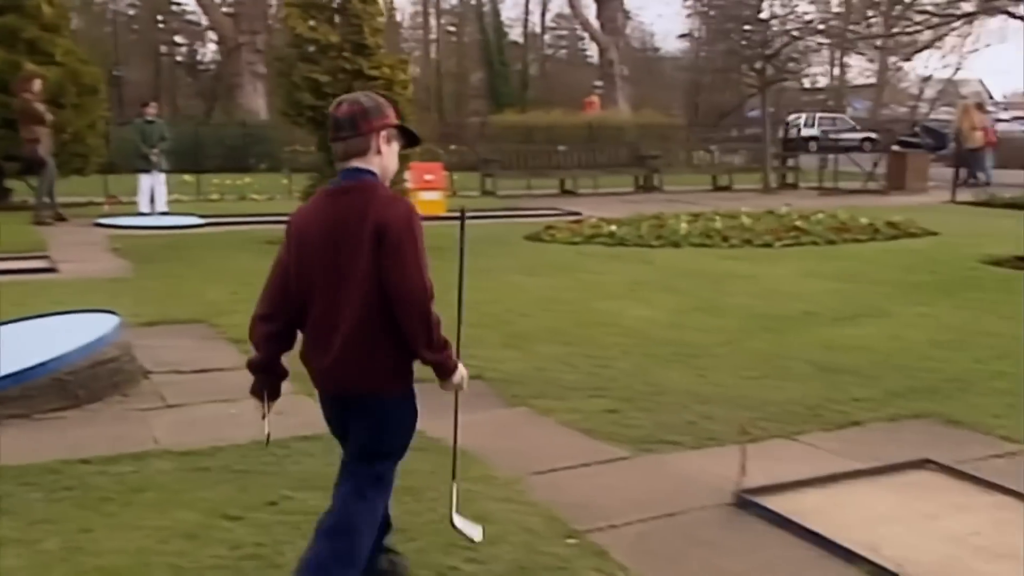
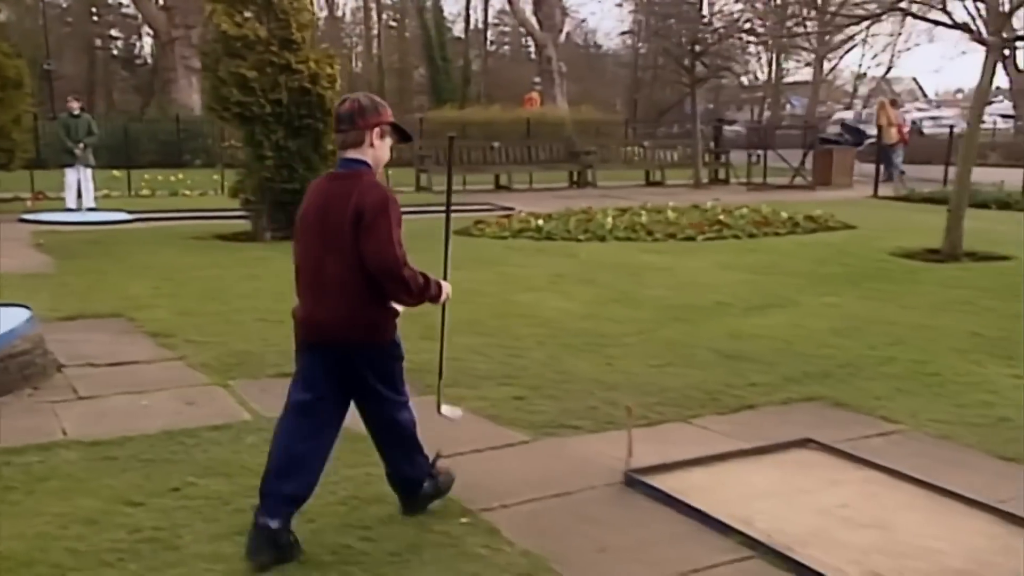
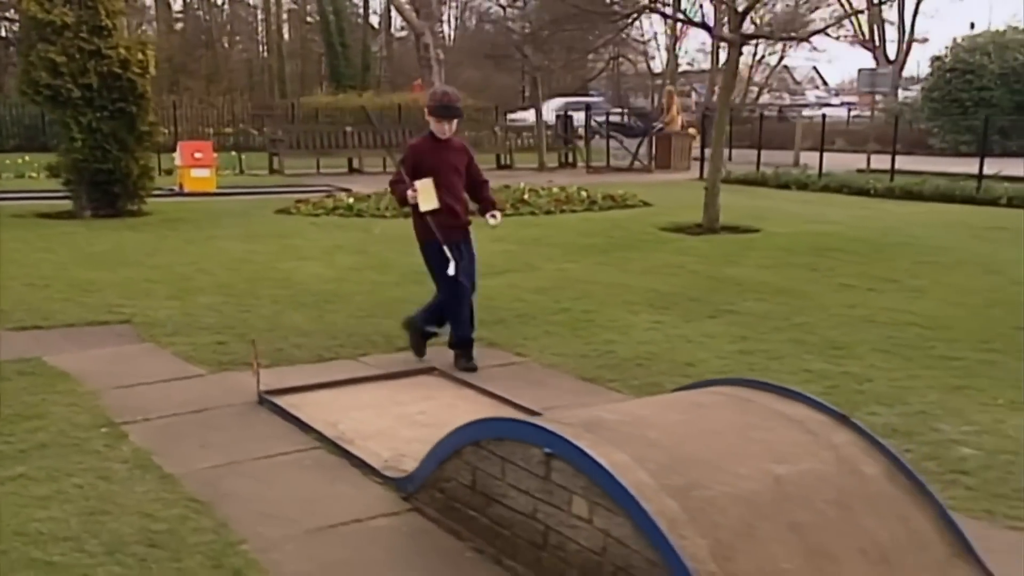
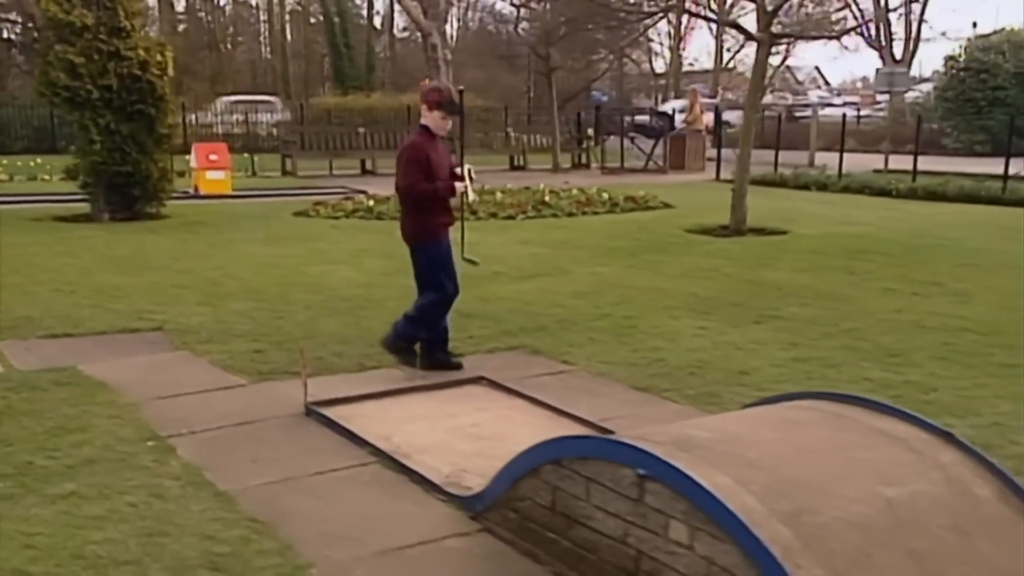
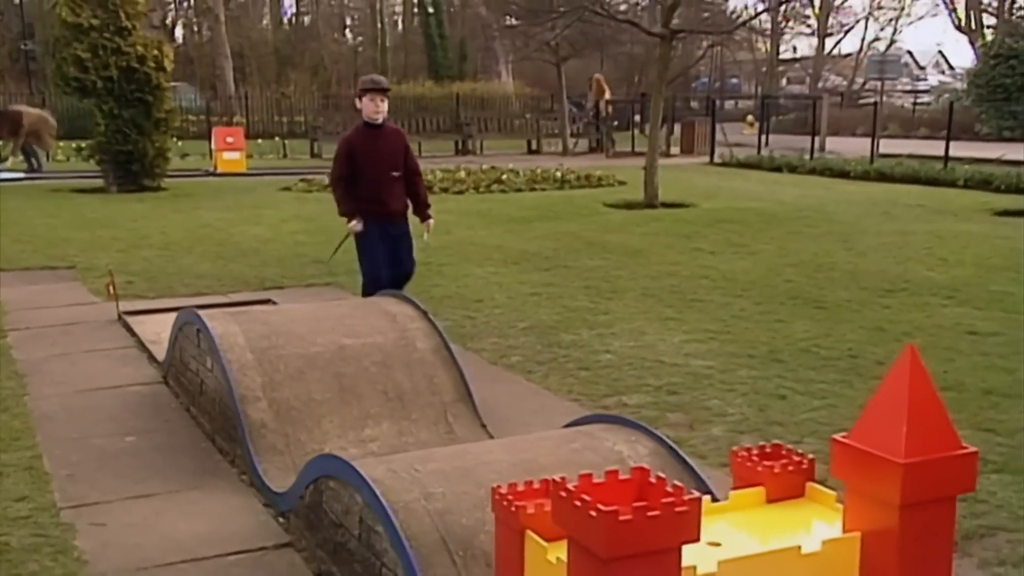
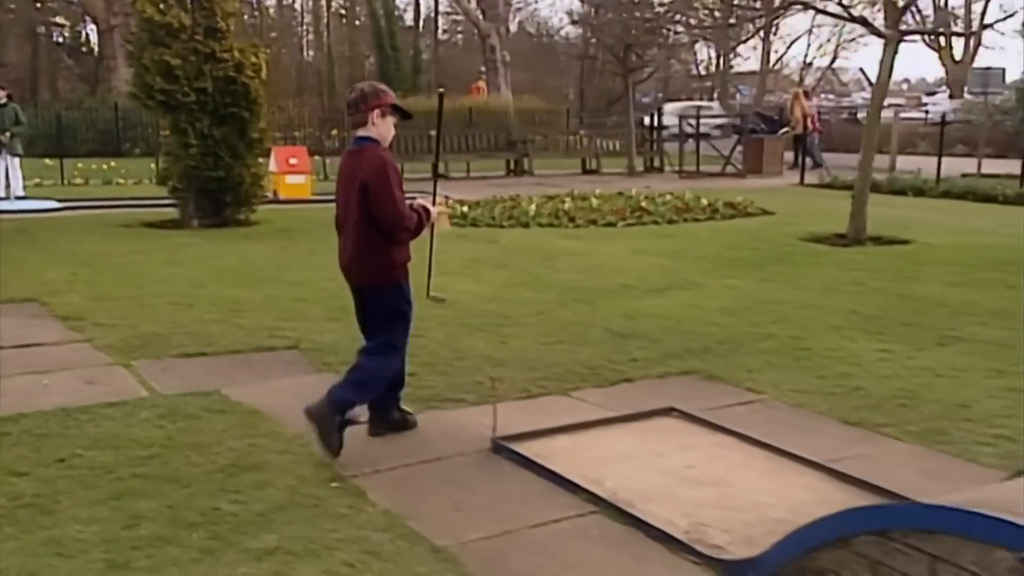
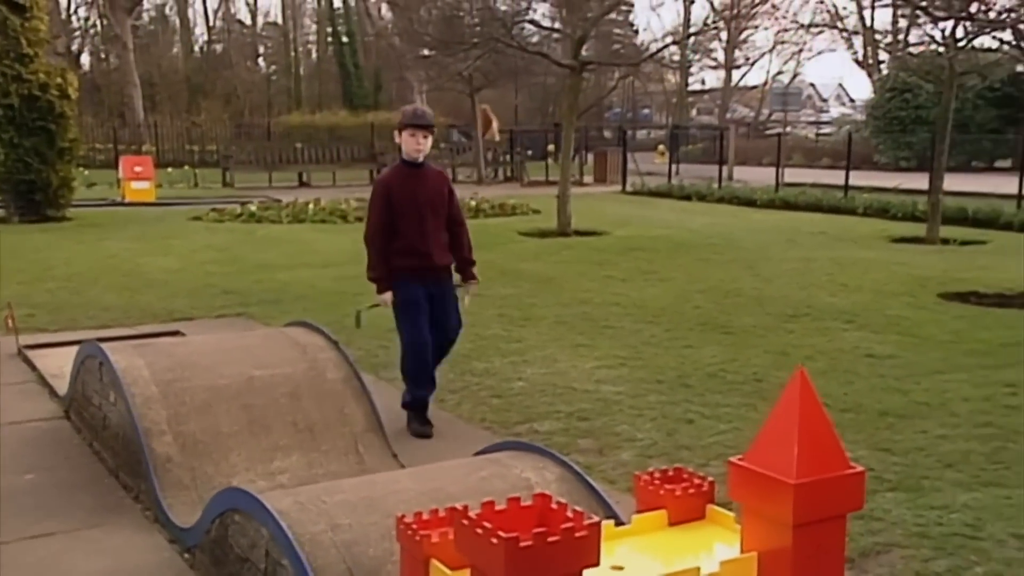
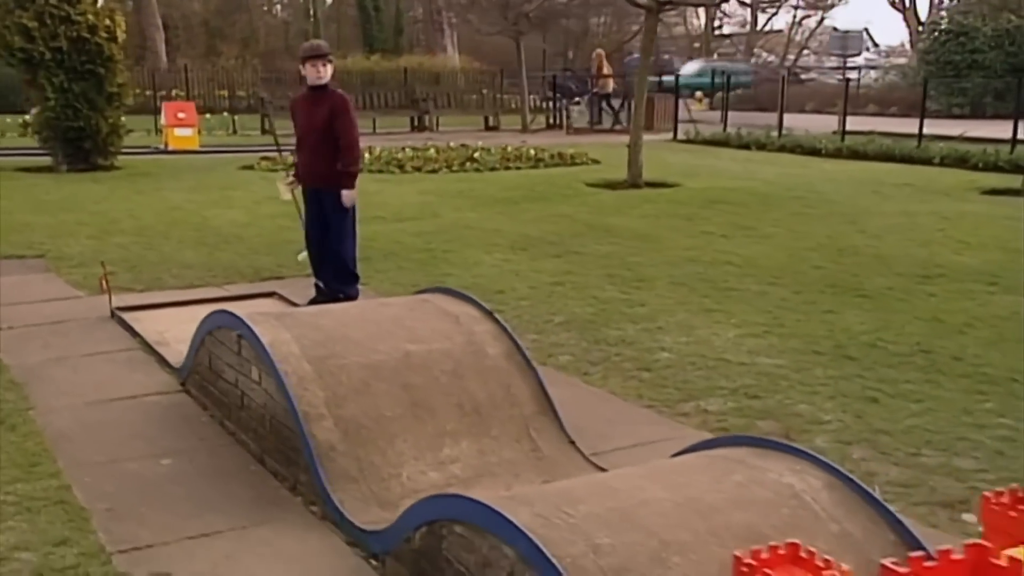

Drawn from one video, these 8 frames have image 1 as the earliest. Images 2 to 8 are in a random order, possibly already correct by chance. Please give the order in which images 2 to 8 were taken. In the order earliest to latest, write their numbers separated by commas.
2, 6, 4, 3, 8, 5, 7
